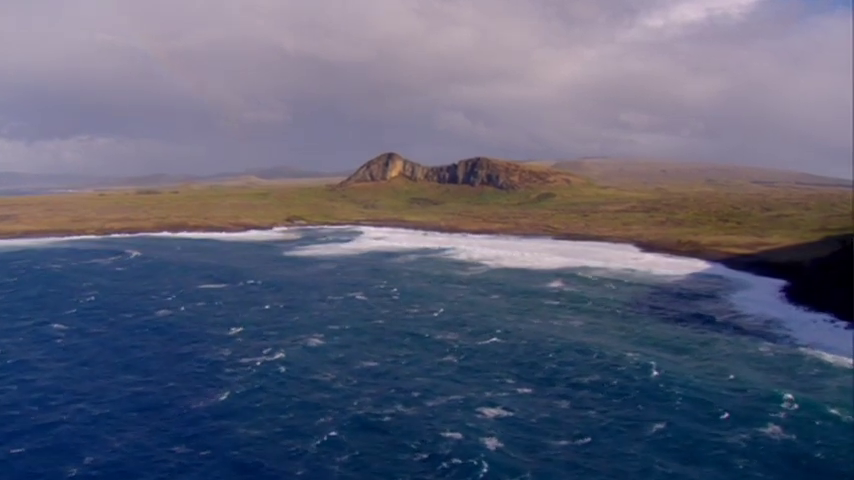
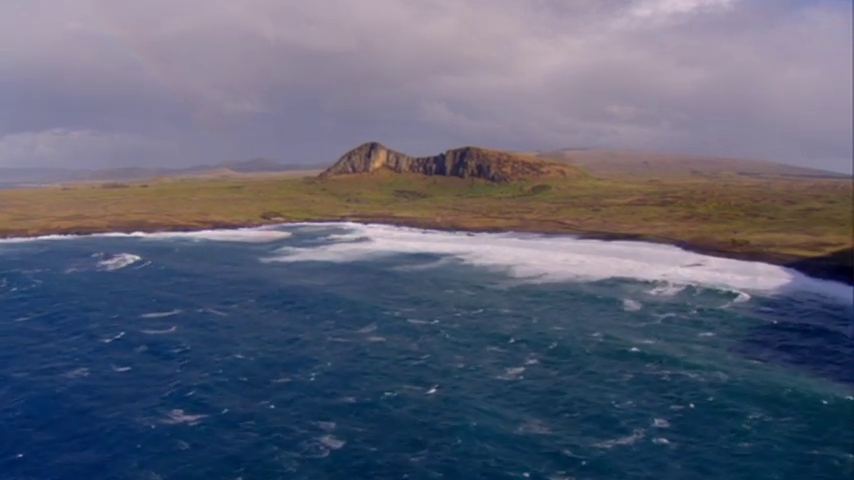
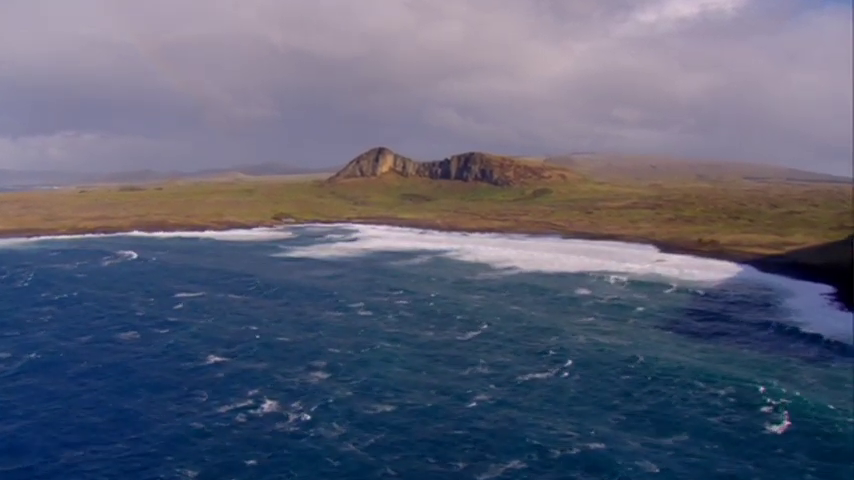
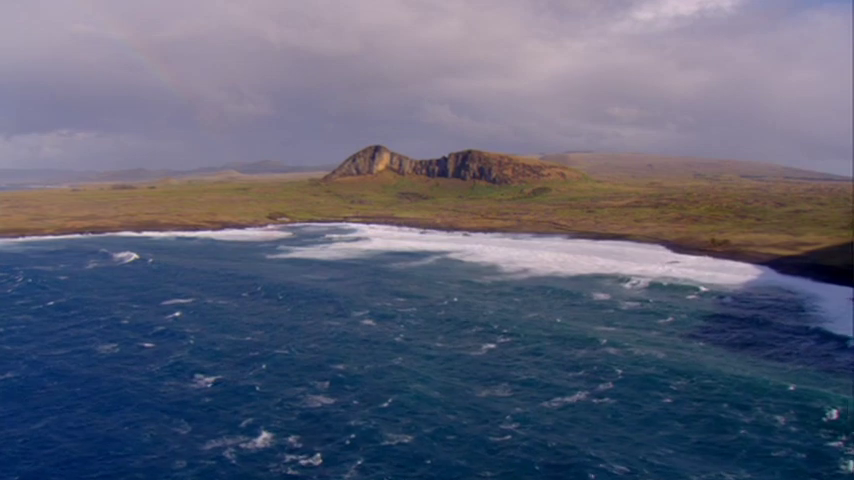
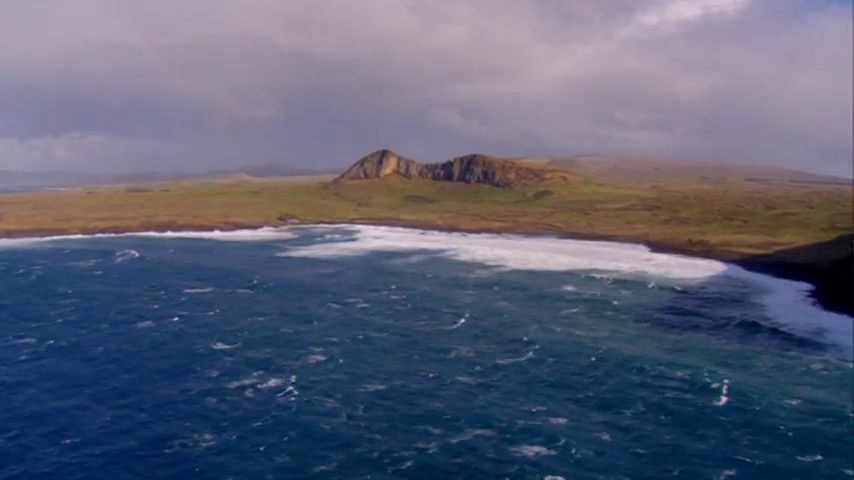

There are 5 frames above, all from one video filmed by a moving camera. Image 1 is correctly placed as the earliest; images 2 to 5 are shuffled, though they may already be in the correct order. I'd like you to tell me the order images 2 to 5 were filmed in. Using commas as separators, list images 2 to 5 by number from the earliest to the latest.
5, 3, 4, 2
